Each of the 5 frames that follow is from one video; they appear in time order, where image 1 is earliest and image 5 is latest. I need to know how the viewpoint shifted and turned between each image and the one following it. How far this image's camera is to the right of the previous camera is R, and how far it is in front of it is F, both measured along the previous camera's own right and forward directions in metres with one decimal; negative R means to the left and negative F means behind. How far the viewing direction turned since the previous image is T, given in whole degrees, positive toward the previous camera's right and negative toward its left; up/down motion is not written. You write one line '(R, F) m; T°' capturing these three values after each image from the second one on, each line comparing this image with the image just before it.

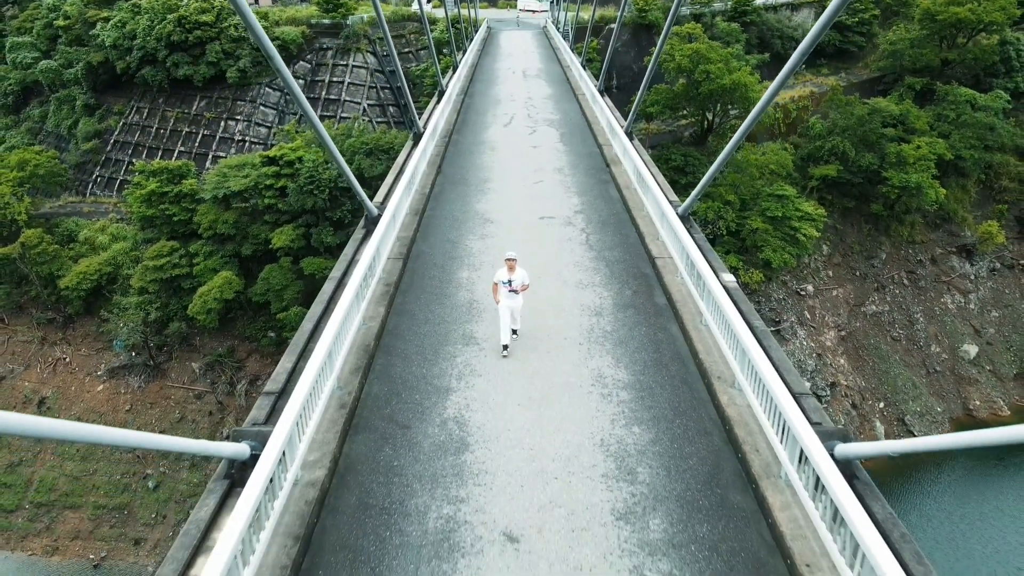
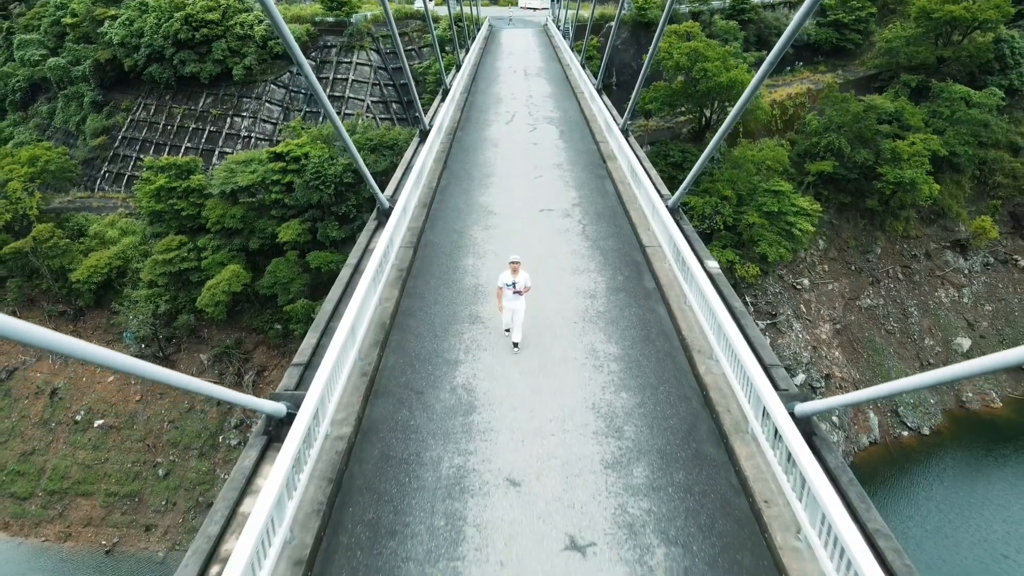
(0.0, -0.3) m; 0°
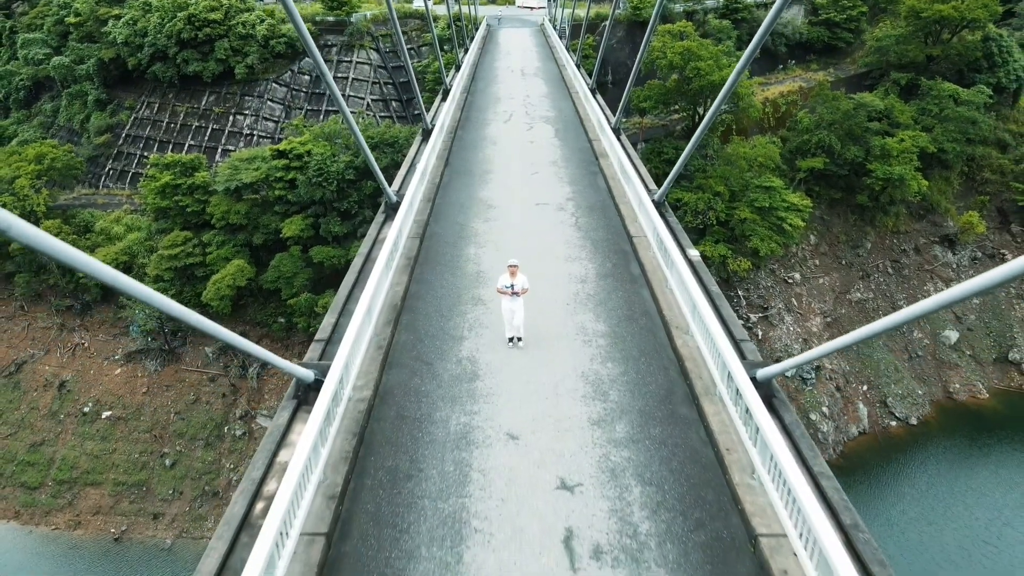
(0.0, -0.3) m; 0°
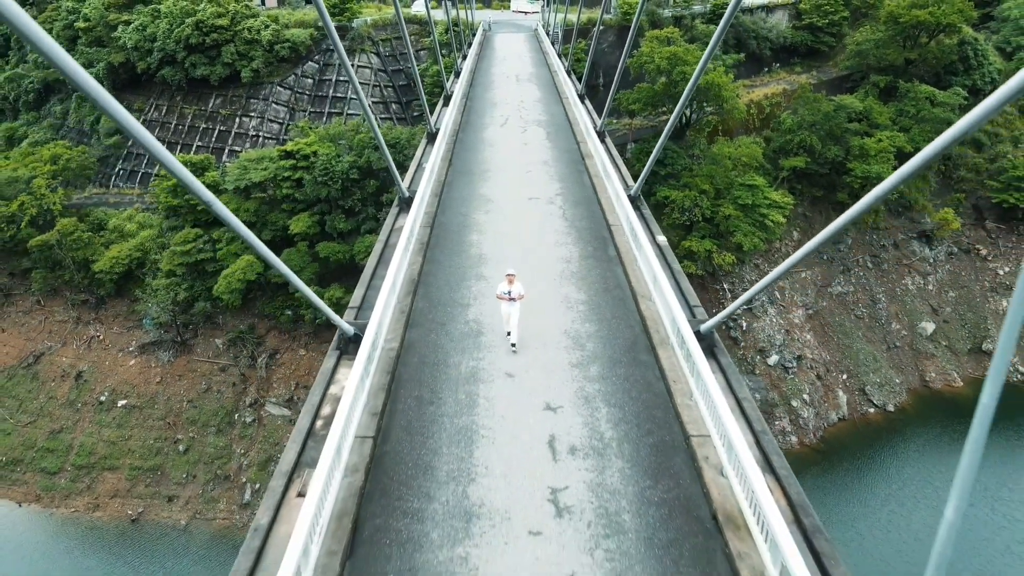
(0.0, -0.6) m; 0°
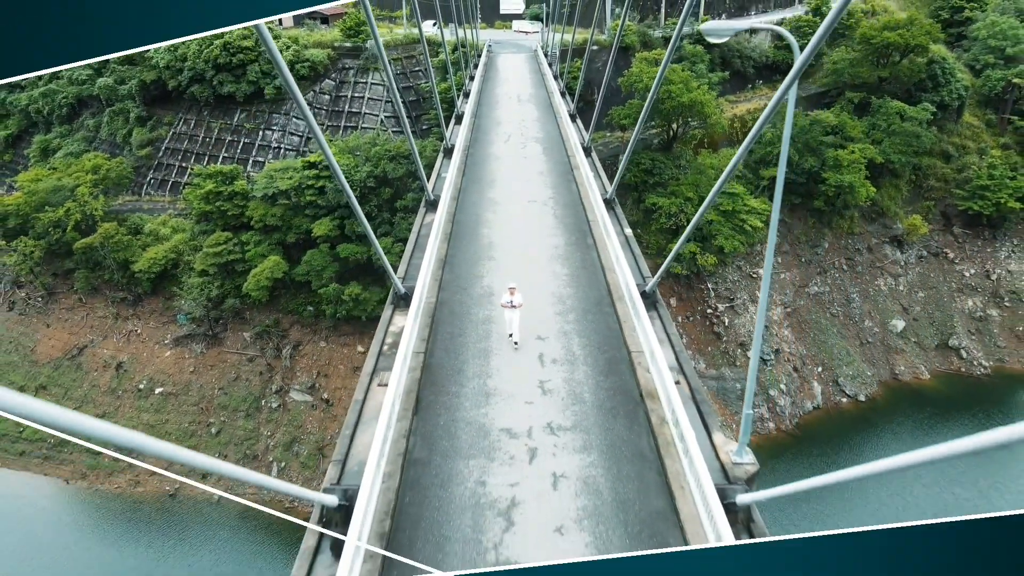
(0.0, -1.3) m; 0°
